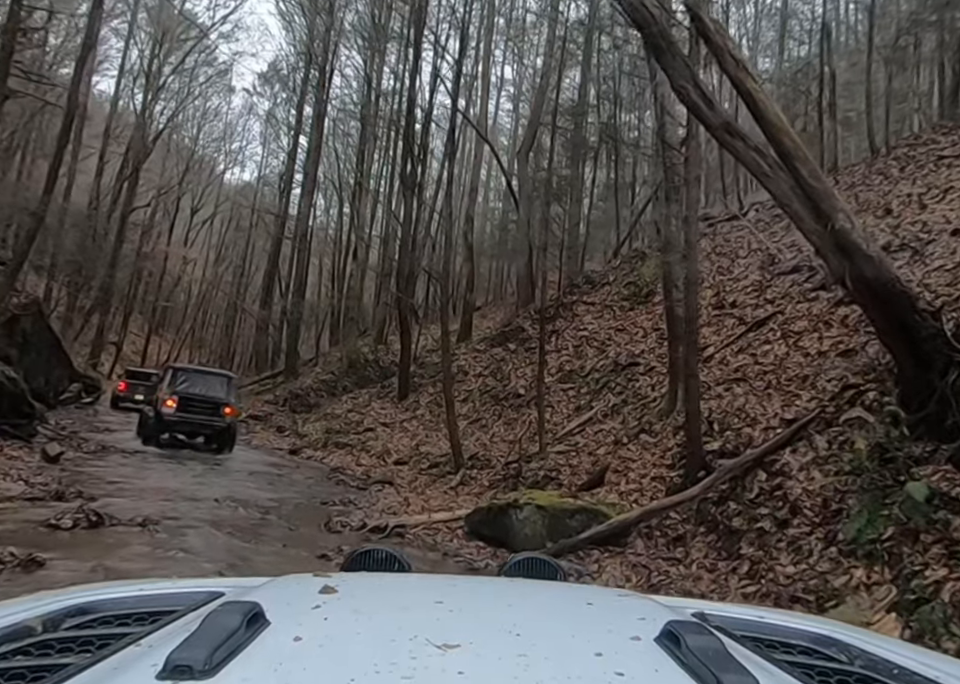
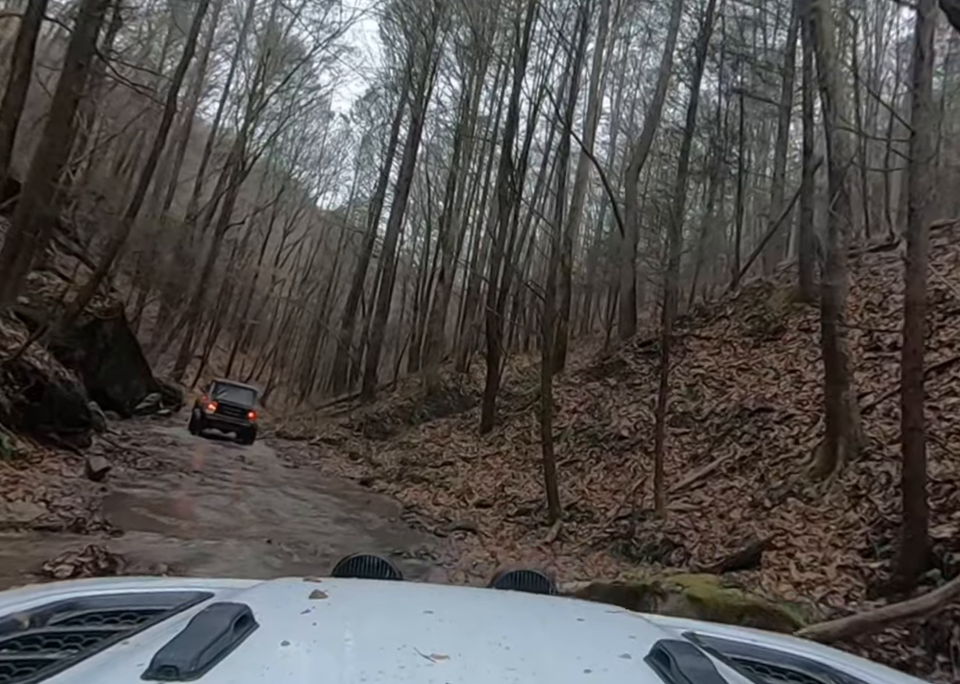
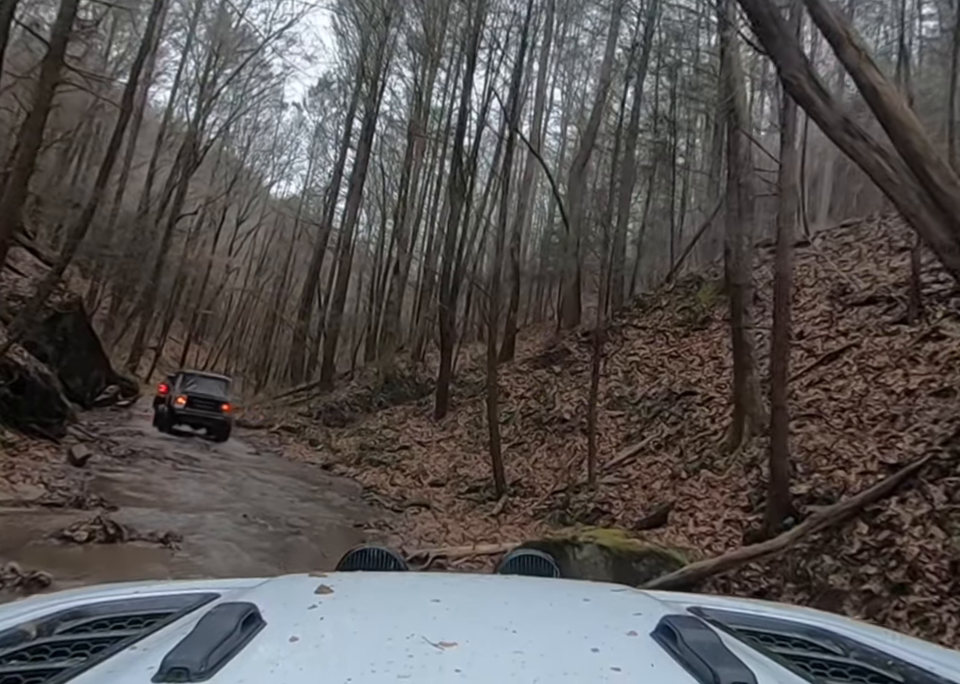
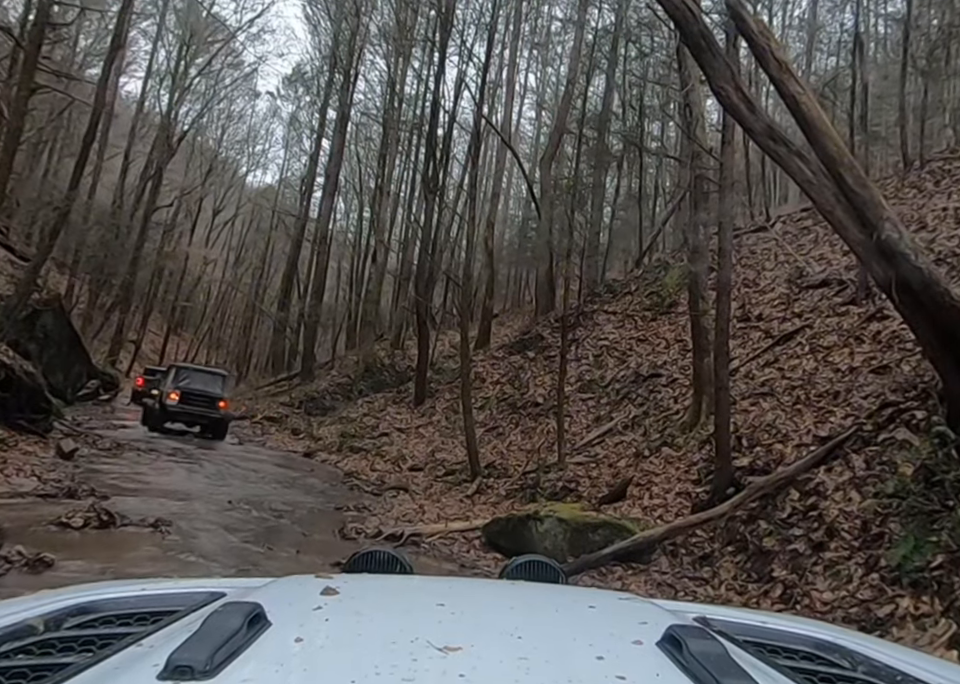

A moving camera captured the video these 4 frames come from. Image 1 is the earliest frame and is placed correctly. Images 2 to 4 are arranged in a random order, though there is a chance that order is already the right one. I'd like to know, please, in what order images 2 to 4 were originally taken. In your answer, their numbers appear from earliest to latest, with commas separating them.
4, 3, 2
